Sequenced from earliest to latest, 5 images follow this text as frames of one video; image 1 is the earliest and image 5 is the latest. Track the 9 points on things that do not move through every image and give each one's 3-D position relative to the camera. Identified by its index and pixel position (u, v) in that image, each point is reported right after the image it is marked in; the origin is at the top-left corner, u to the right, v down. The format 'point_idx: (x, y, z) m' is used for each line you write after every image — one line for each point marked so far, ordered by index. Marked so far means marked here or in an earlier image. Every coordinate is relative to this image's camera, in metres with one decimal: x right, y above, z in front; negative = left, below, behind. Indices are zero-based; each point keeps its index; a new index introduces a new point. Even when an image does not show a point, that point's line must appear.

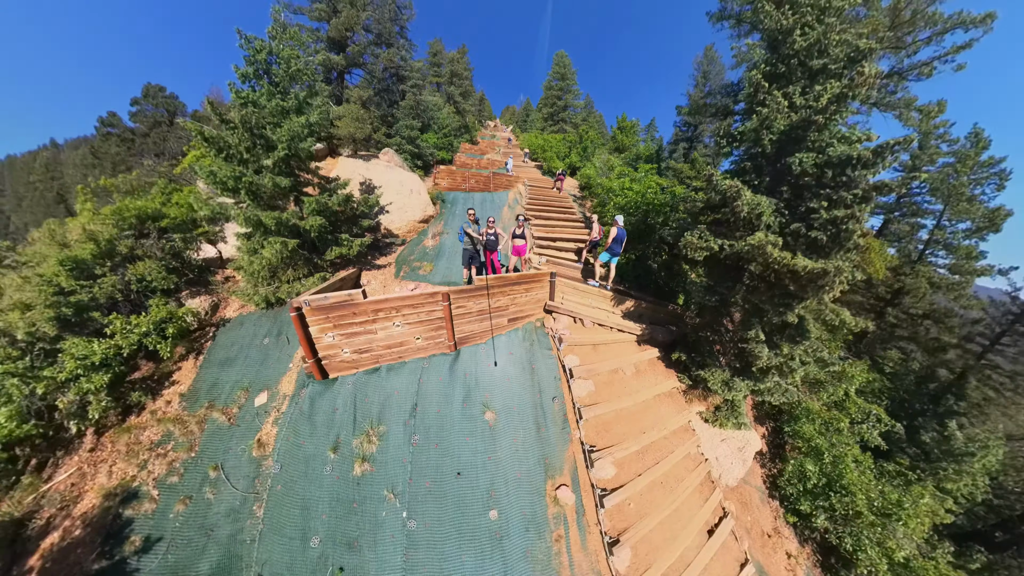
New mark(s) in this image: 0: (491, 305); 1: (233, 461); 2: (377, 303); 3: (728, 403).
0: (-0.6, -0.5, +8.3) m
1: (-5.5, -3.3, +5.8) m
2: (-3.0, -0.3, +6.8) m
3: (+6.0, -3.1, +8.3) m
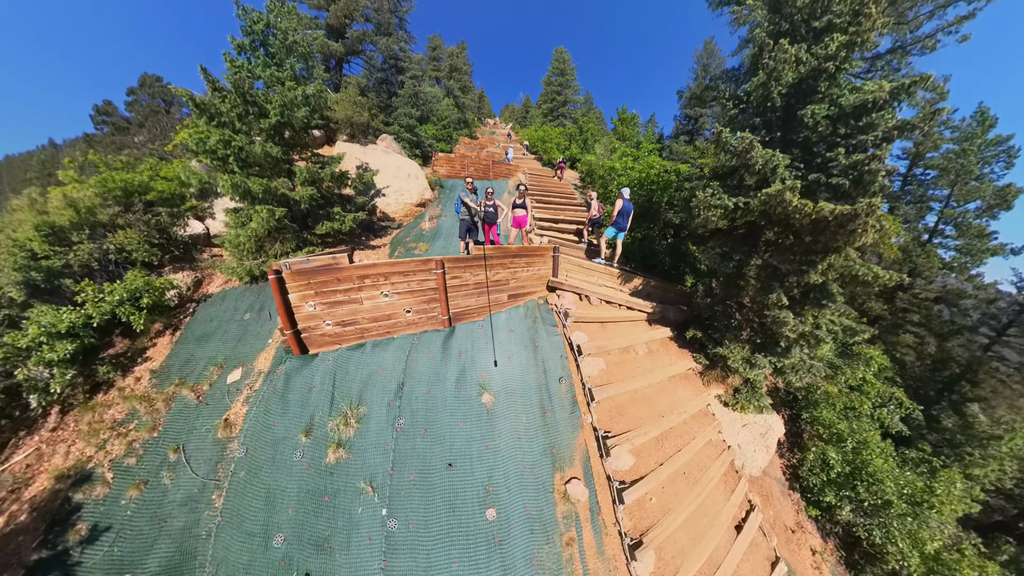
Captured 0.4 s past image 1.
0: (-0.6, +0.3, +7.5) m
1: (-5.5, -2.6, +5.1) m
2: (-3.0, +0.4, +6.0) m
3: (+6.0, -2.4, +7.6) m
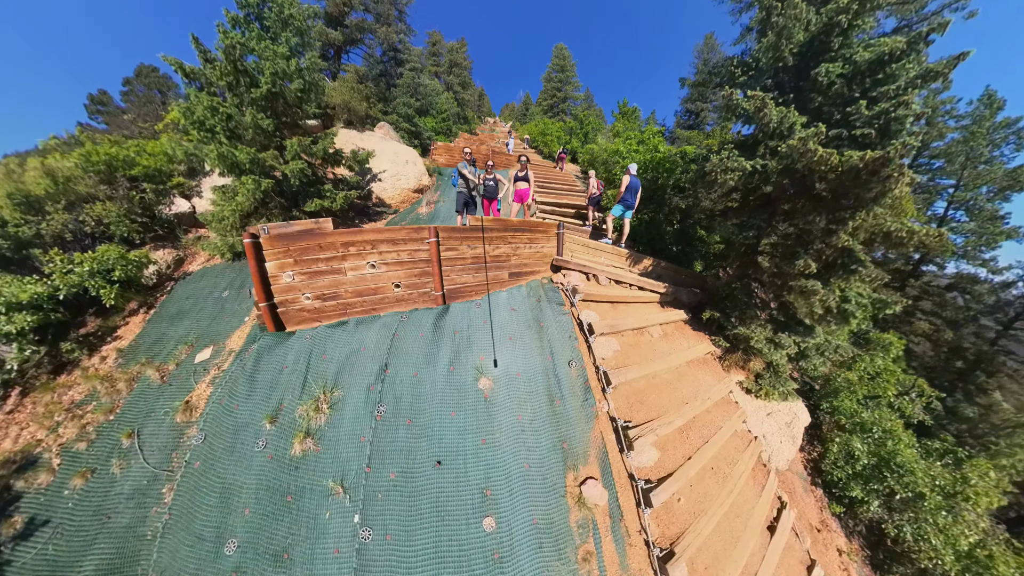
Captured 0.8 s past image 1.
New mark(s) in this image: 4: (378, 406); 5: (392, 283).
0: (-0.5, +0.8, +6.7) m
1: (-5.4, -2.1, +4.5) m
2: (-2.9, +1.0, +5.3) m
3: (+6.0, -1.9, +6.9) m
4: (-1.9, -1.7, +4.2) m
5: (-2.4, +0.1, +5.8) m
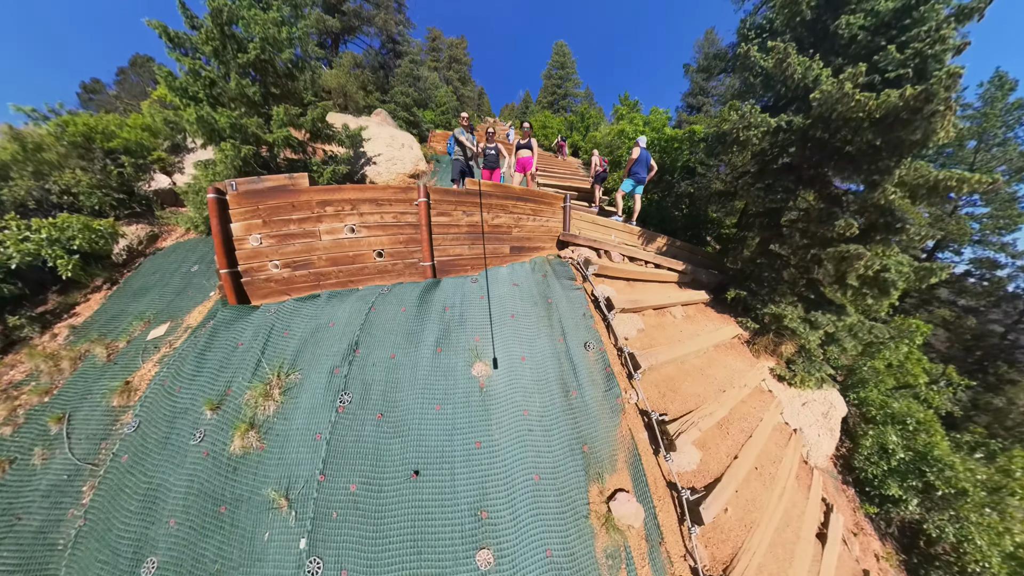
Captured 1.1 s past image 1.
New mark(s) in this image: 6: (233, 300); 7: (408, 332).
0: (-0.4, +1.4, +5.9) m
1: (-5.4, -1.6, +3.8) m
2: (-2.9, +1.5, +4.4) m
3: (+6.1, -1.3, +6.1) m
4: (-1.9, -1.2, +3.5) m
5: (-2.3, +0.6, +5.0) m
6: (-4.2, -0.2, +4.5) m
7: (-1.4, -0.6, +4.1) m
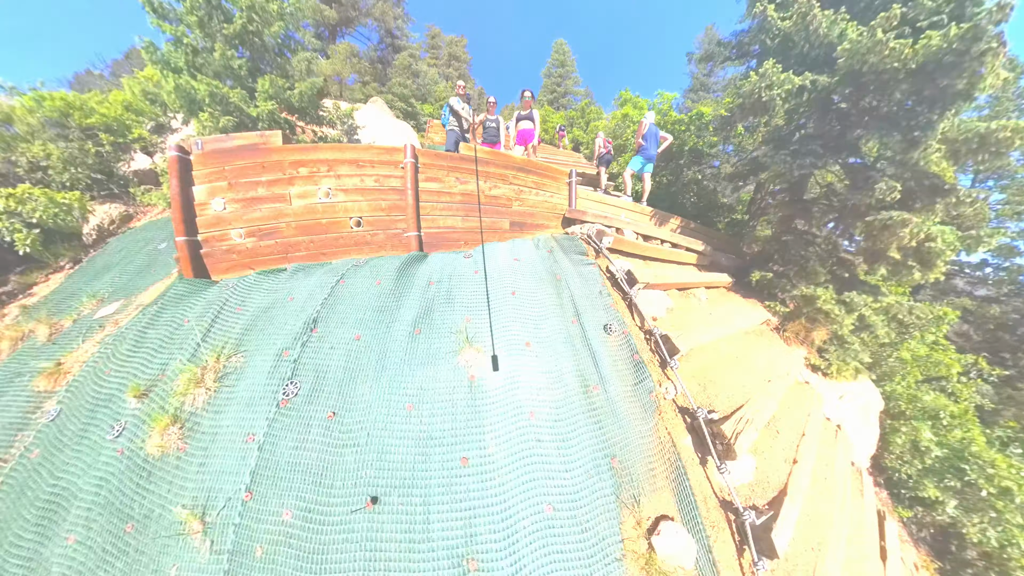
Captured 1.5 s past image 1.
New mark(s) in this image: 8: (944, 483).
0: (-0.4, +1.8, +5.1) m
1: (-5.4, -1.3, +3.2) m
2: (-2.8, +1.8, +3.7) m
3: (+6.1, -1.0, +5.5) m
4: (-1.8, -0.9, +2.9) m
5: (-2.3, +1.0, +4.3) m
6: (-4.2, +0.2, +3.8) m
7: (-1.4, -0.2, +3.5) m
8: (+8.7, -3.9, +6.0) m
